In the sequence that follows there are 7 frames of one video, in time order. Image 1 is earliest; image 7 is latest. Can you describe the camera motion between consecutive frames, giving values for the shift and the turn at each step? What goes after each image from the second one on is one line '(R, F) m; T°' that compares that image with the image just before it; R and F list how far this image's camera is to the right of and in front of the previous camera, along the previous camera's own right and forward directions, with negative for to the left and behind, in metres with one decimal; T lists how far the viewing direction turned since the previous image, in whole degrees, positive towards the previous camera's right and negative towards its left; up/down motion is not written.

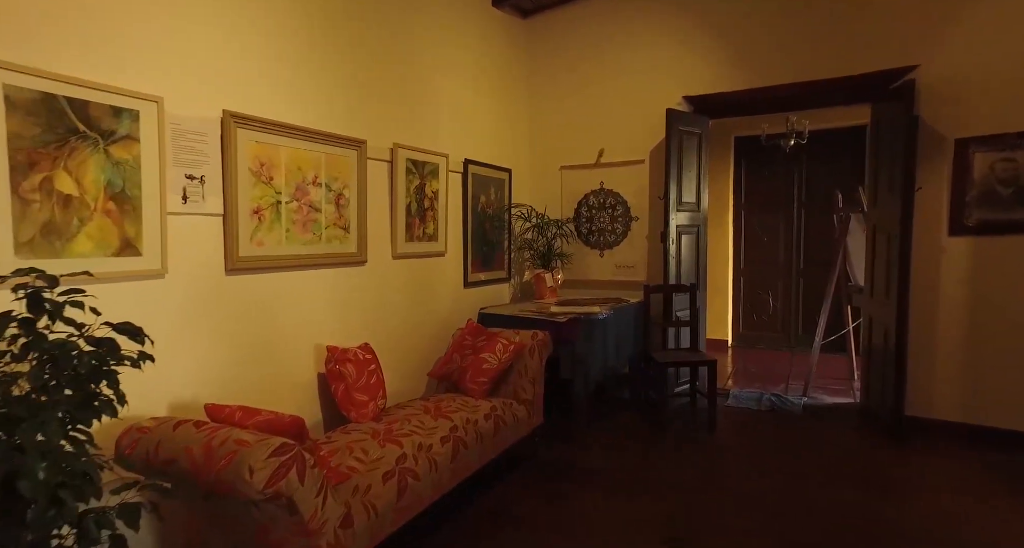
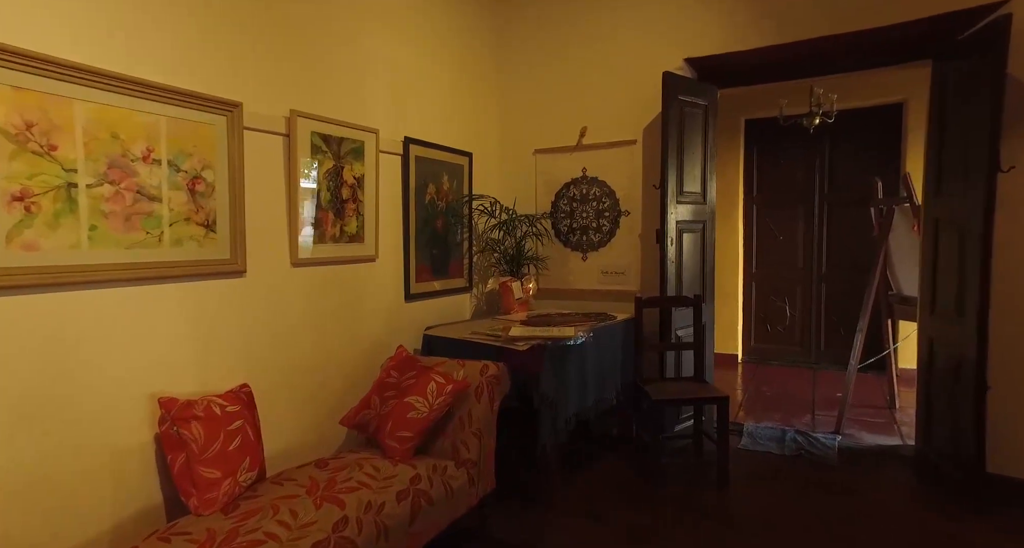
(+0.2, +0.8) m; 0°
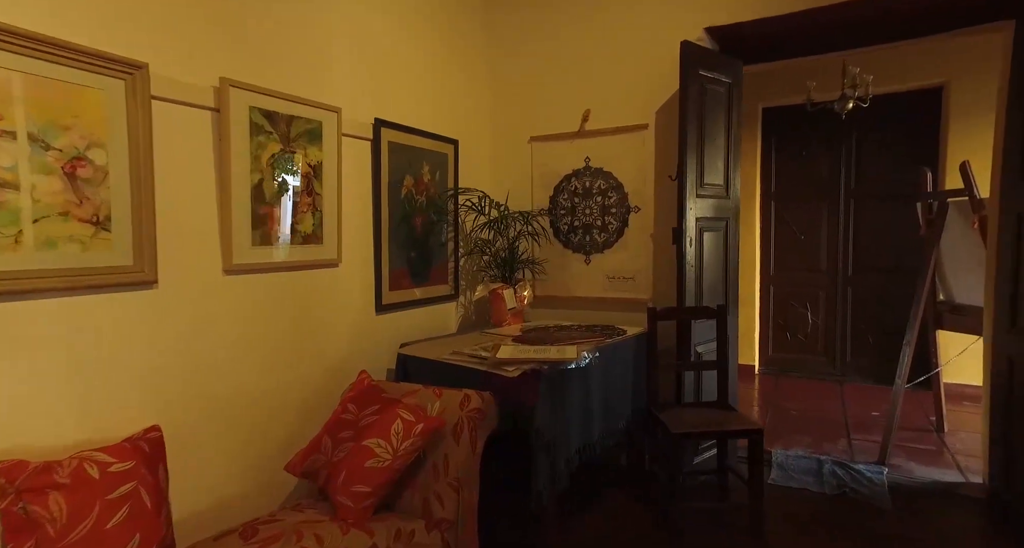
(0.0, +0.5) m; 0°
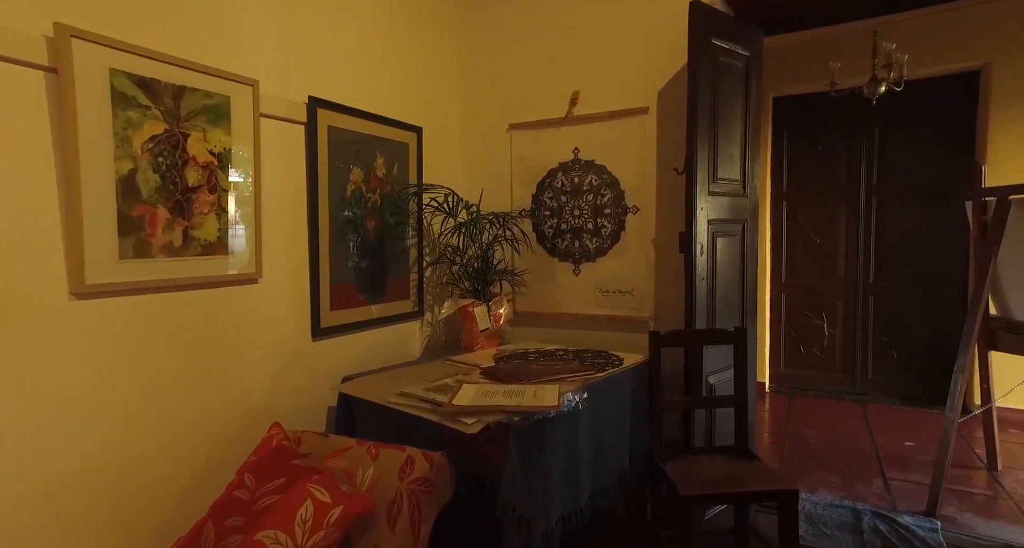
(+0.1, +0.5) m; 0°
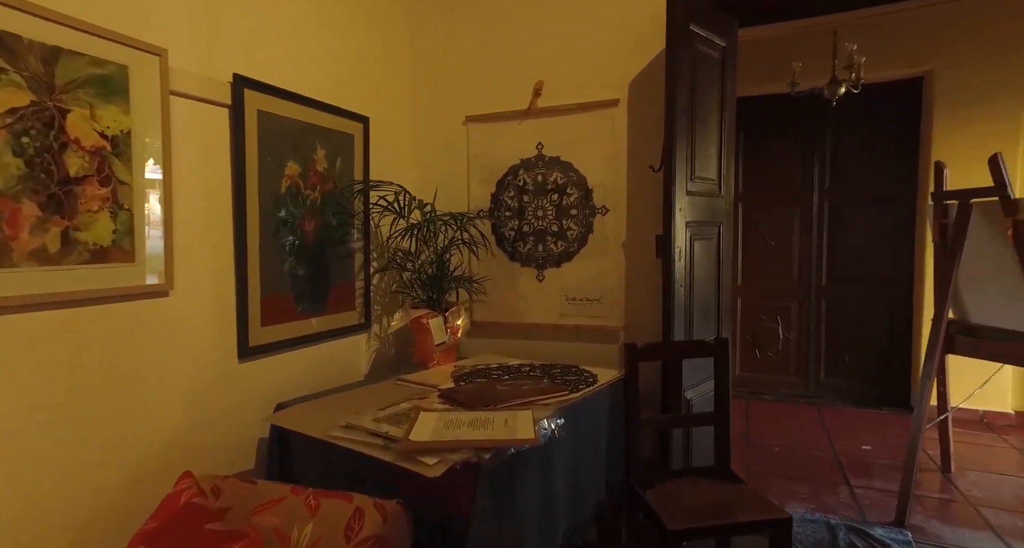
(-0.1, +0.2) m; +5°
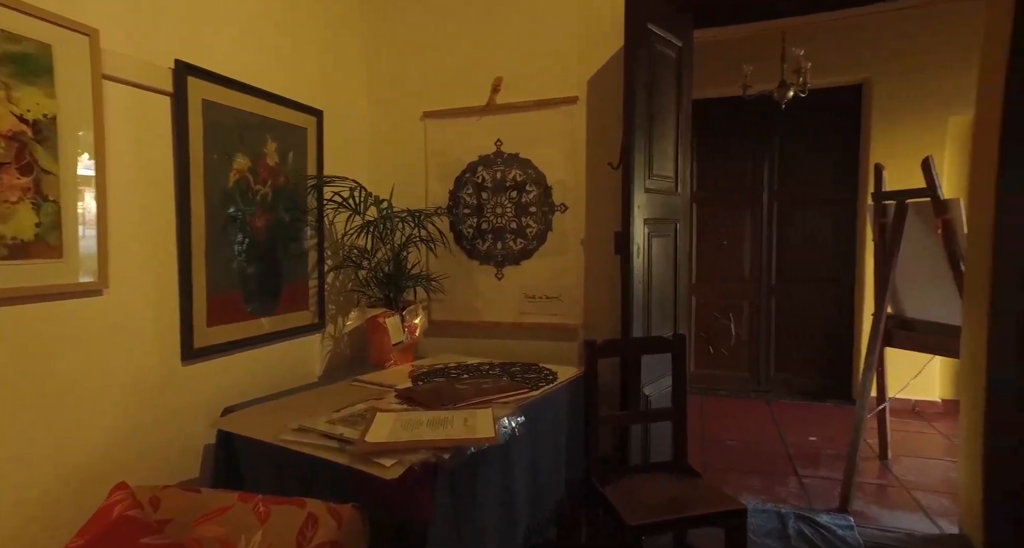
(0.0, 0.0) m; +4°
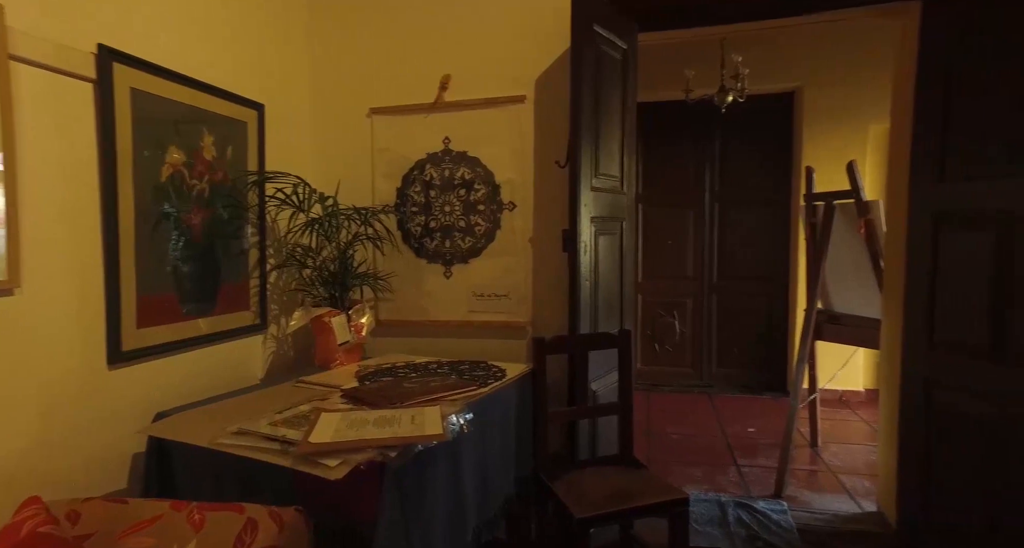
(0.0, 0.0) m; +5°
